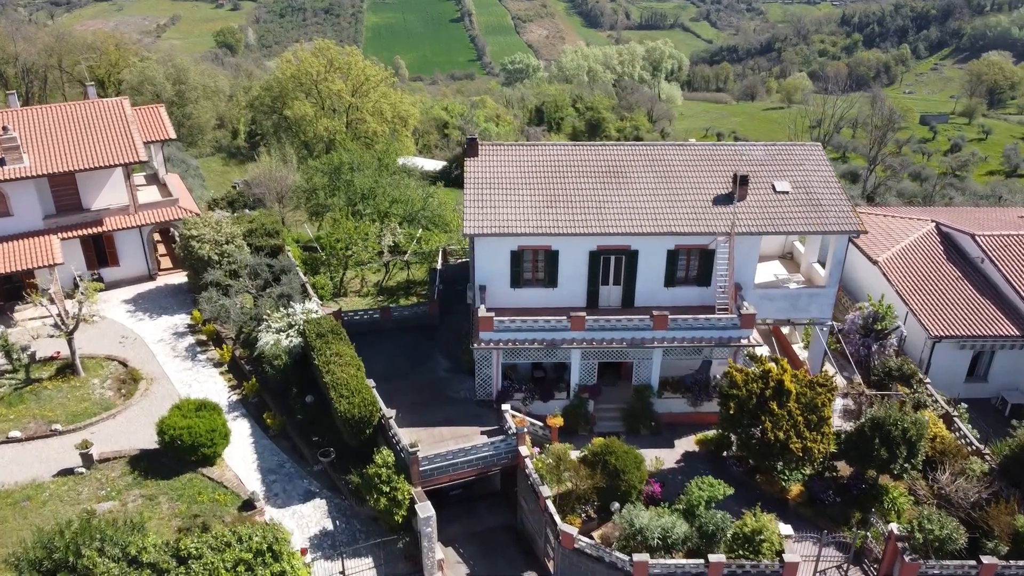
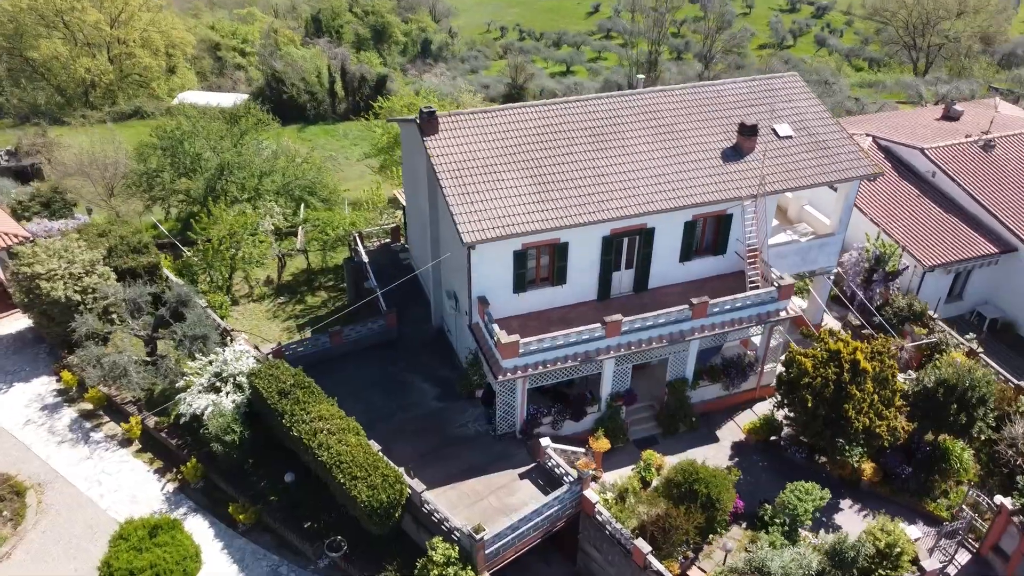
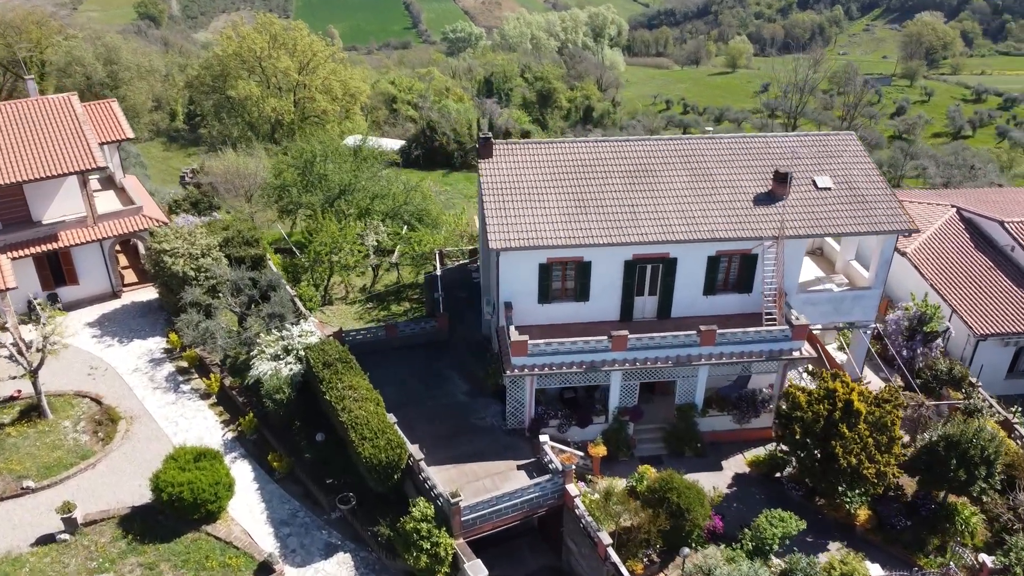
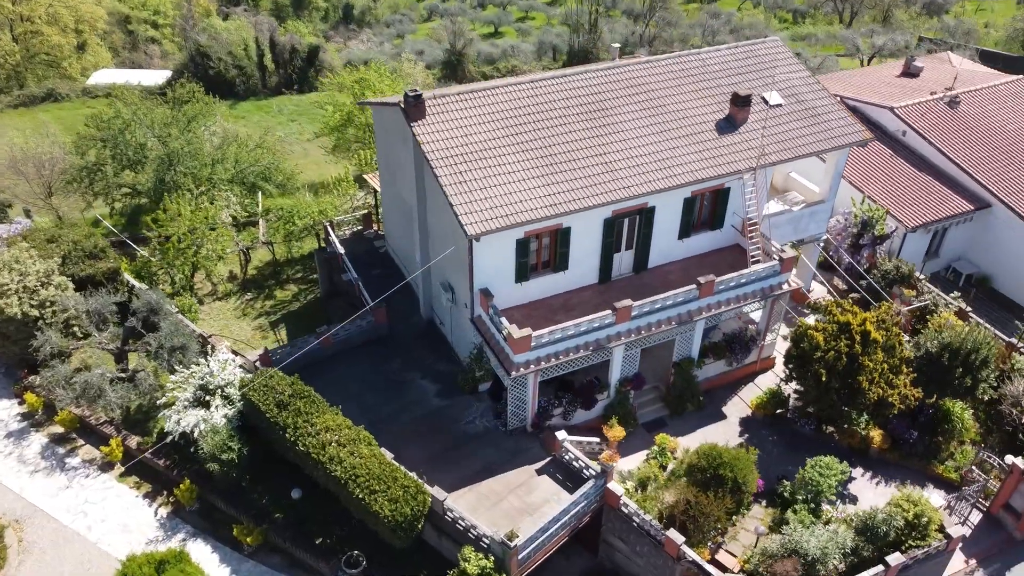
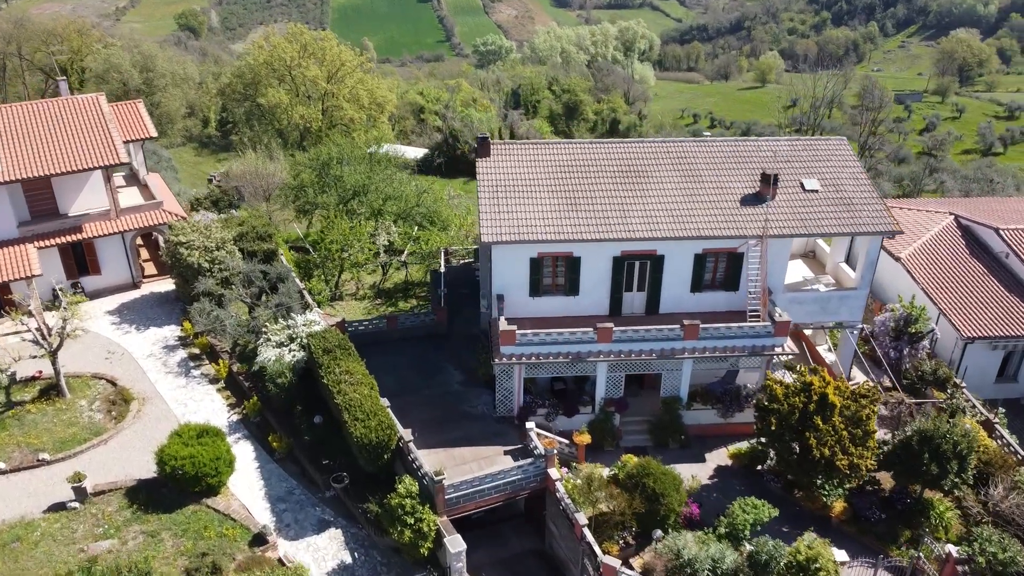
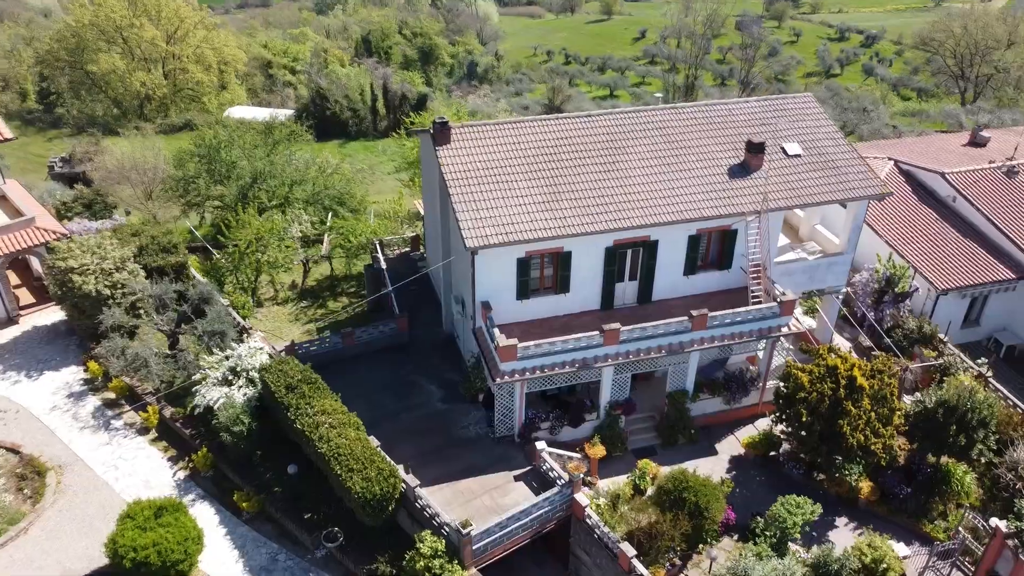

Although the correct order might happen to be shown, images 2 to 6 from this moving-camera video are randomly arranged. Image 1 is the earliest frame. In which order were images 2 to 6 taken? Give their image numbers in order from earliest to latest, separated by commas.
5, 3, 6, 2, 4
